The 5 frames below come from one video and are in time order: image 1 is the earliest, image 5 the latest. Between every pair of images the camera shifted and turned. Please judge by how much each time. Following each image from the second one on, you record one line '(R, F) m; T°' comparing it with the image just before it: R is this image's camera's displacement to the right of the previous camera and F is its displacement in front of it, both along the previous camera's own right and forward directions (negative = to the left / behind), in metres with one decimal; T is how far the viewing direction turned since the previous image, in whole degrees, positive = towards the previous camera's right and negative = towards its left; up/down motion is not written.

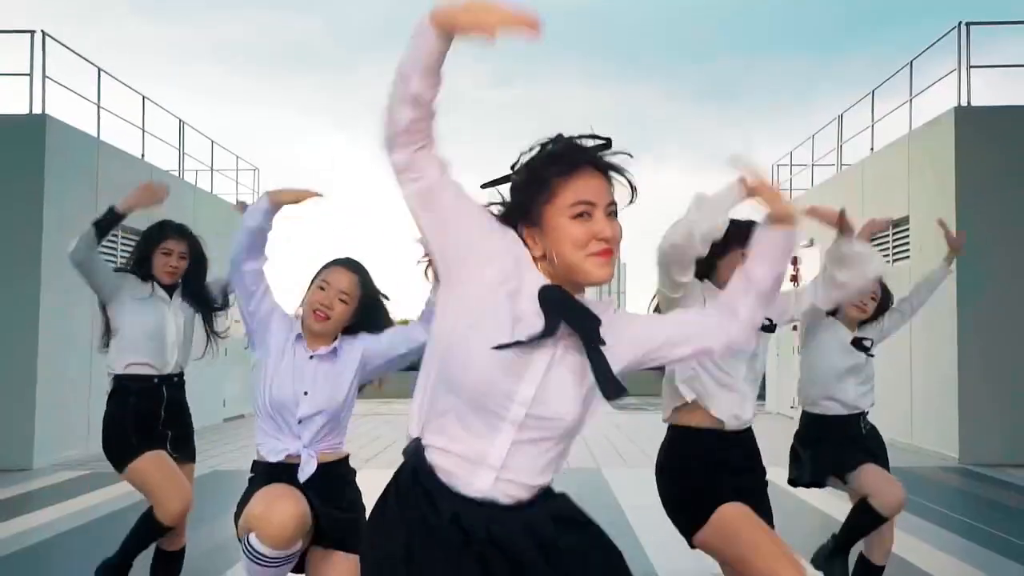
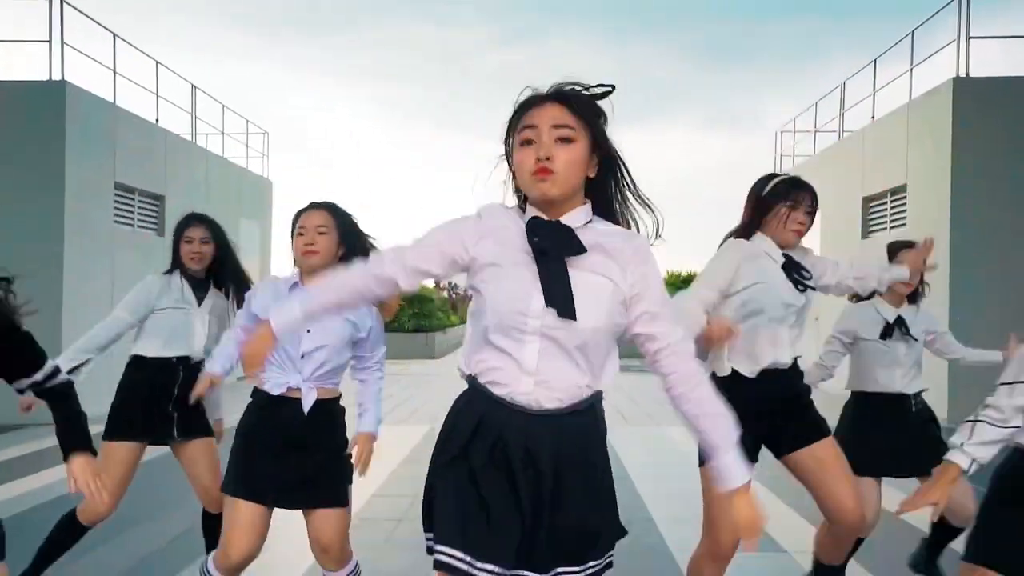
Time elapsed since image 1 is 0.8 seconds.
(0.0, -0.2) m; 0°
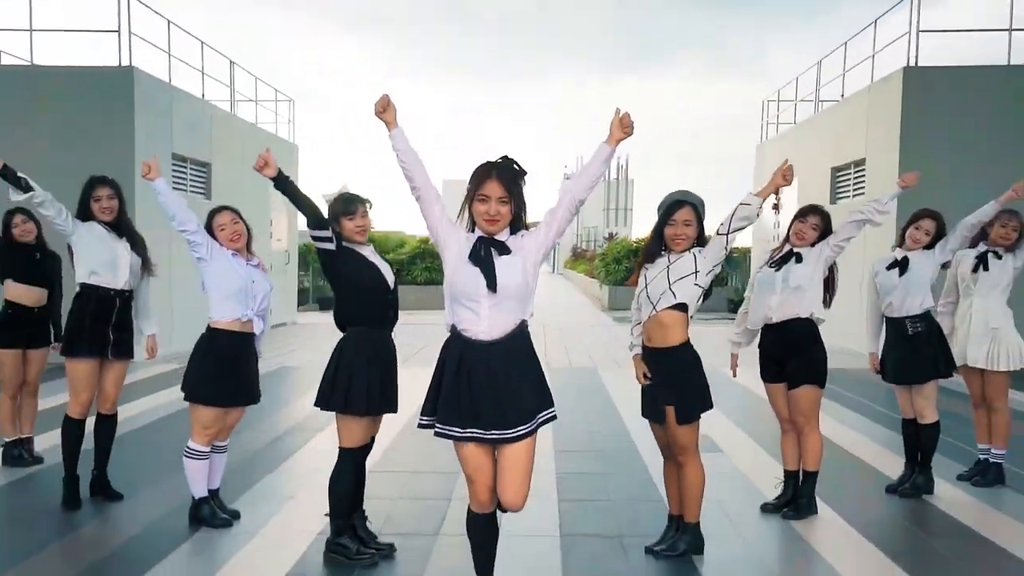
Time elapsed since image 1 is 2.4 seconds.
(0.0, -1.2) m; 0°
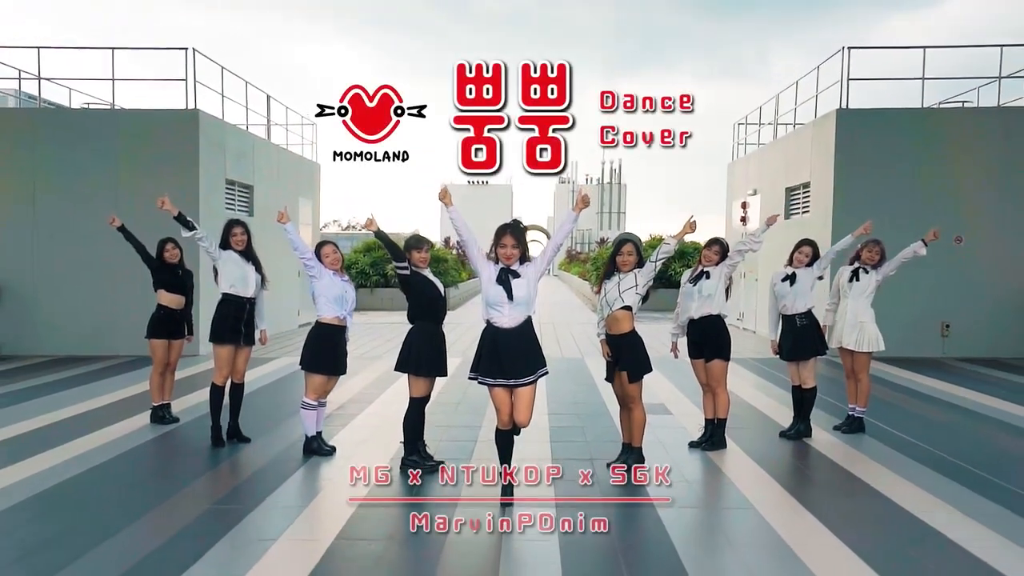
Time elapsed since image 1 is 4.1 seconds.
(-0.1, -1.7) m; 0°
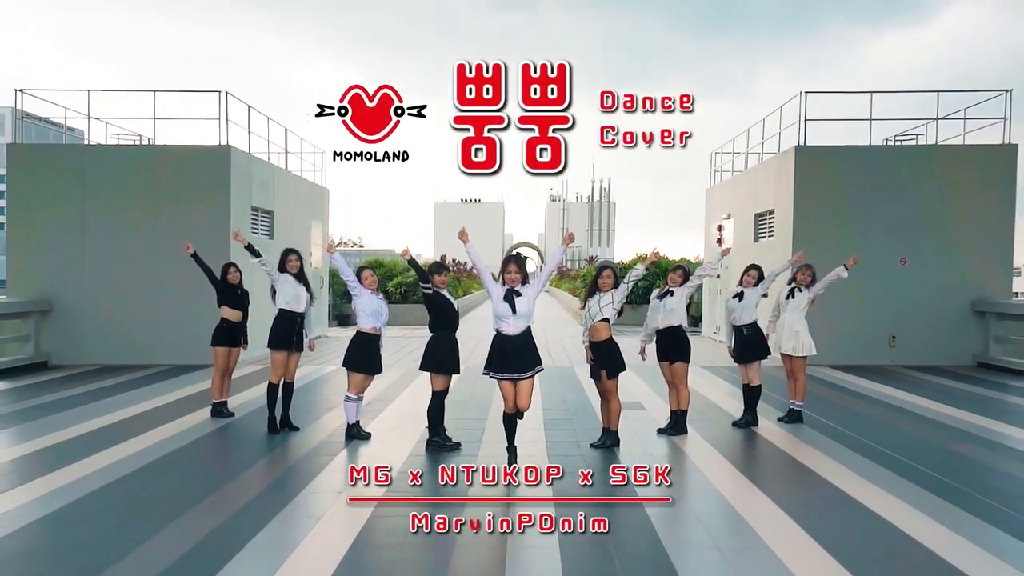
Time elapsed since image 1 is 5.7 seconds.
(-0.1, -1.3) m; +1°
